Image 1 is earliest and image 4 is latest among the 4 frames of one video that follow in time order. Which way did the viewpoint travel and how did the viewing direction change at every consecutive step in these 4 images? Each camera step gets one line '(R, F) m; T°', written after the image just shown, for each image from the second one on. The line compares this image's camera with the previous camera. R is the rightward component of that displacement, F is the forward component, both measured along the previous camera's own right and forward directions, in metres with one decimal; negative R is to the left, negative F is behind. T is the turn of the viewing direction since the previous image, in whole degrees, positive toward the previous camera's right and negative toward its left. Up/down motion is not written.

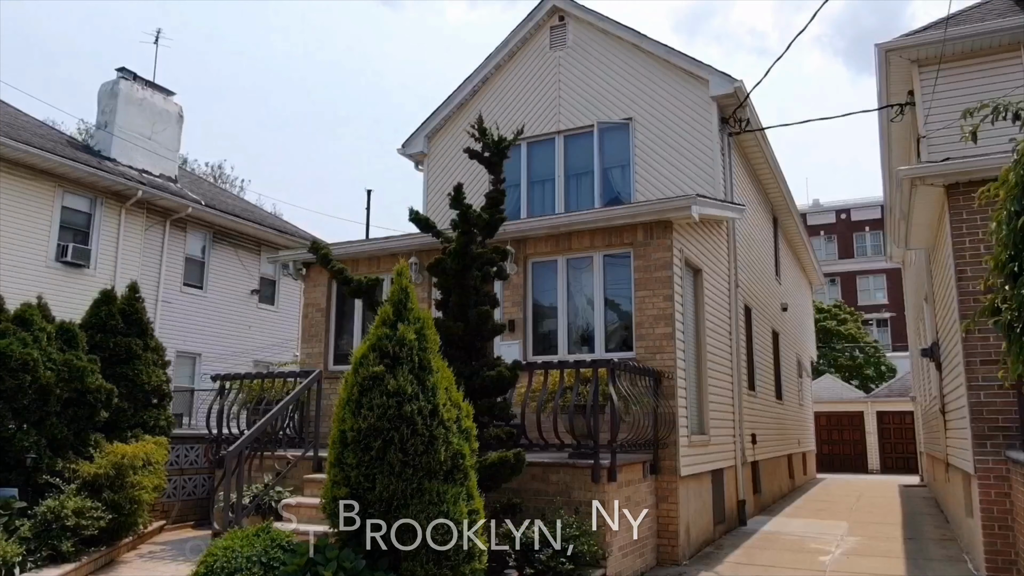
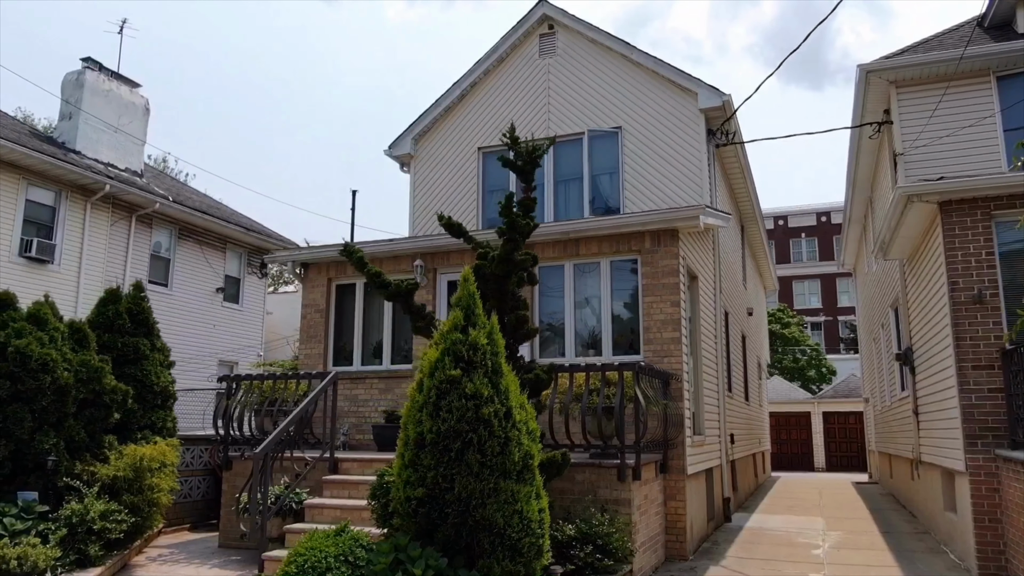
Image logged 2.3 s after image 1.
(-0.8, -0.2) m; +4°
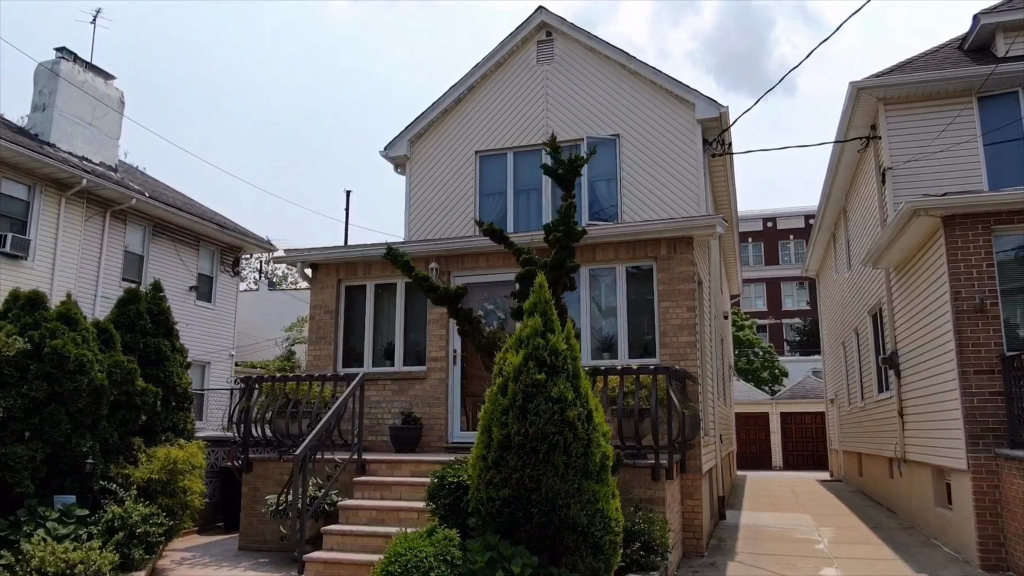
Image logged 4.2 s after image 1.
(-0.8, -0.1) m; +4°
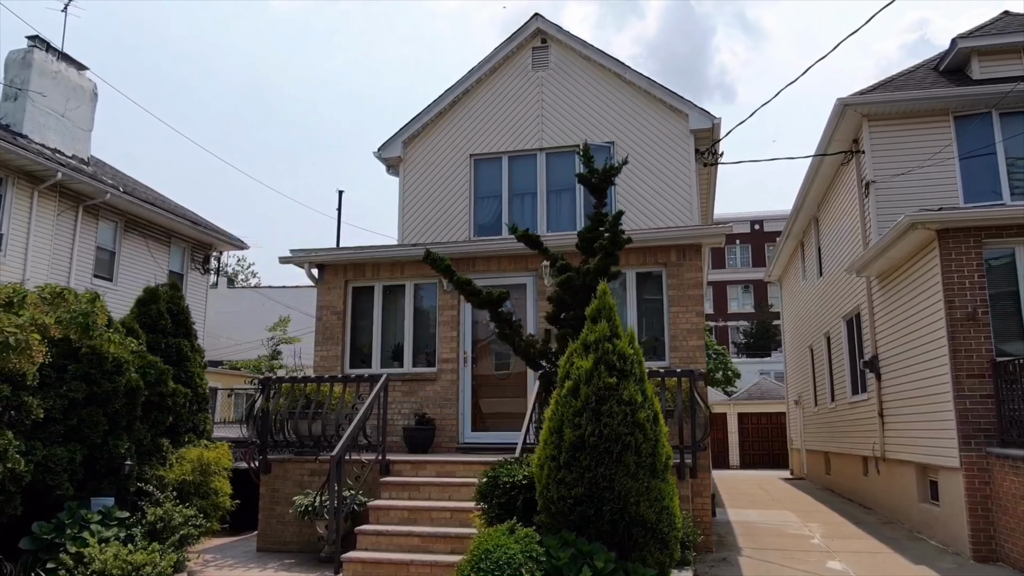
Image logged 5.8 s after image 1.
(-0.8, -0.2) m; +4°
